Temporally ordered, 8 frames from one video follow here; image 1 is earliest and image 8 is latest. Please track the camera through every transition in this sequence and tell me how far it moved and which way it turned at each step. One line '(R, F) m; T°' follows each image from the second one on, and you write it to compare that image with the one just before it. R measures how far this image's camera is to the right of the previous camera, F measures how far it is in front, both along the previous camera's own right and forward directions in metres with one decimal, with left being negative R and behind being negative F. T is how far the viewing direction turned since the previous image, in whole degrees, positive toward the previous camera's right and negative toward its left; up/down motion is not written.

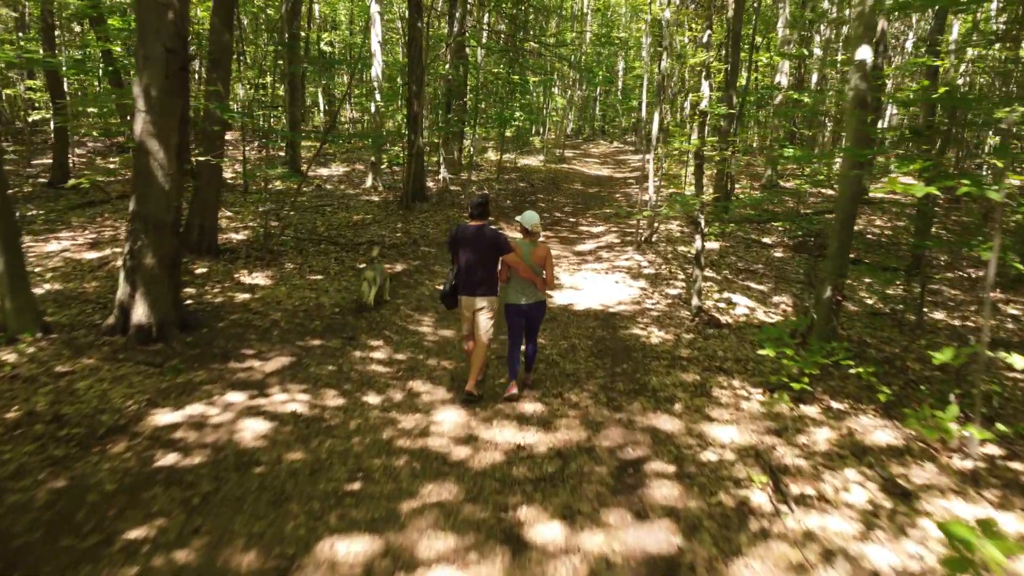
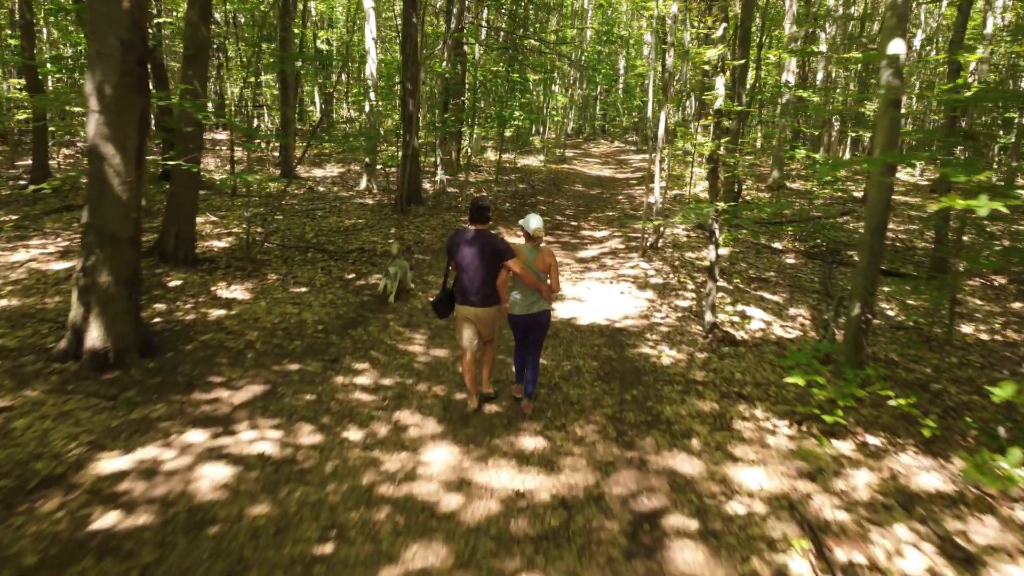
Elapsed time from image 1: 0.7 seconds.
(0.0, +0.6) m; 0°
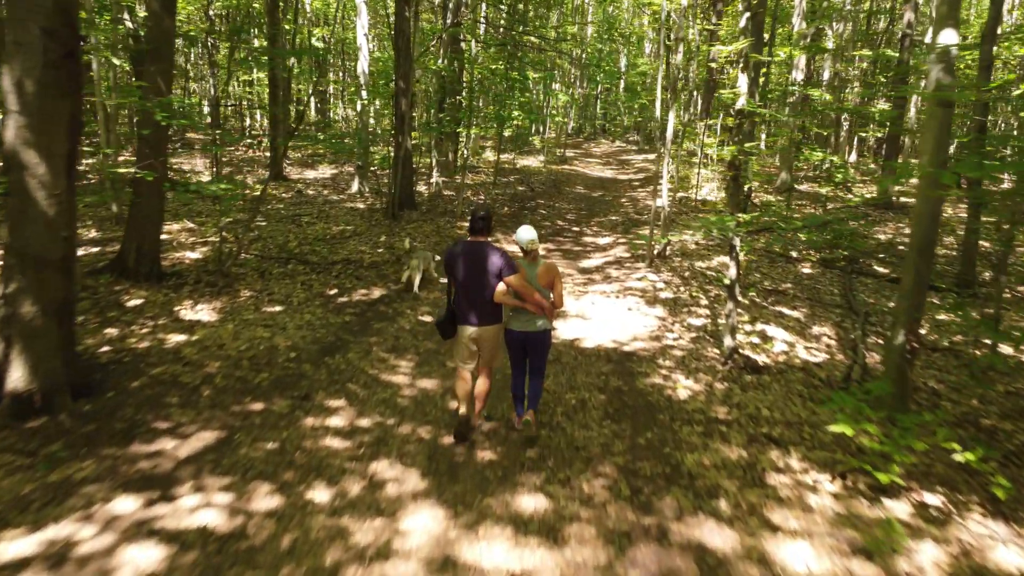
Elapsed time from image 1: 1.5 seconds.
(0.0, +0.8) m; 0°
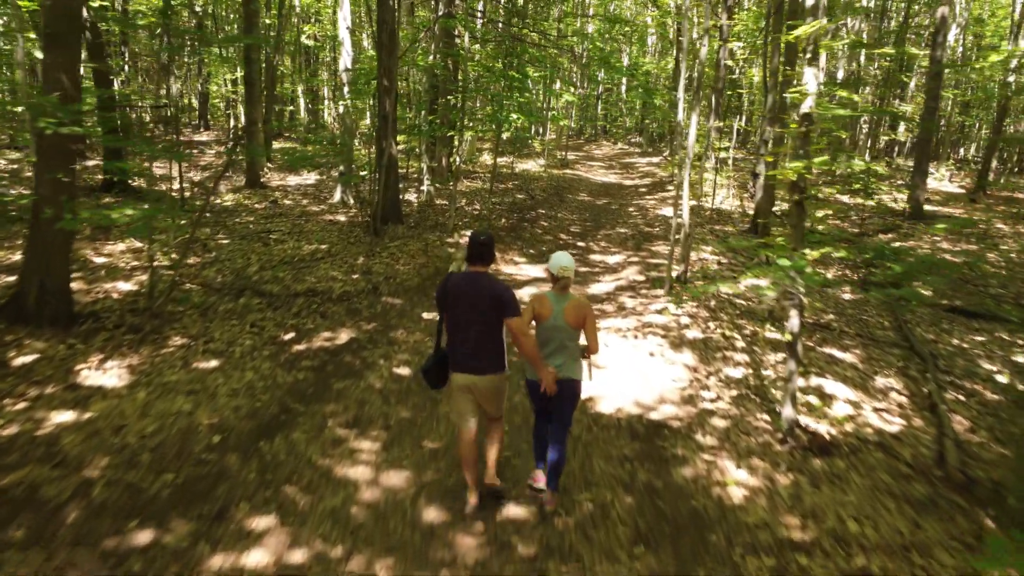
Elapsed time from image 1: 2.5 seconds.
(0.0, +1.5) m; 0°
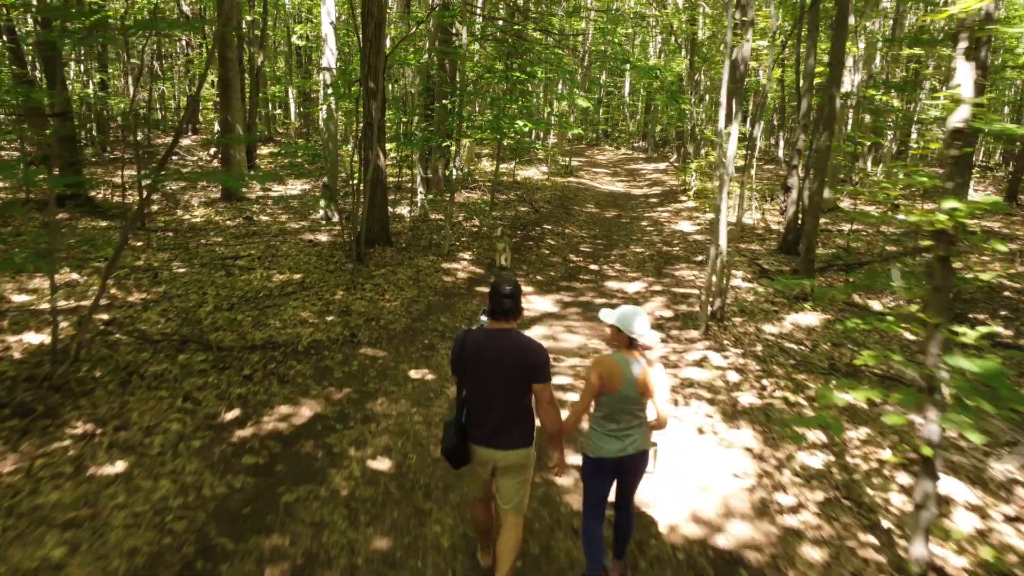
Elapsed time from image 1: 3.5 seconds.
(-0.1, +1.5) m; 0°
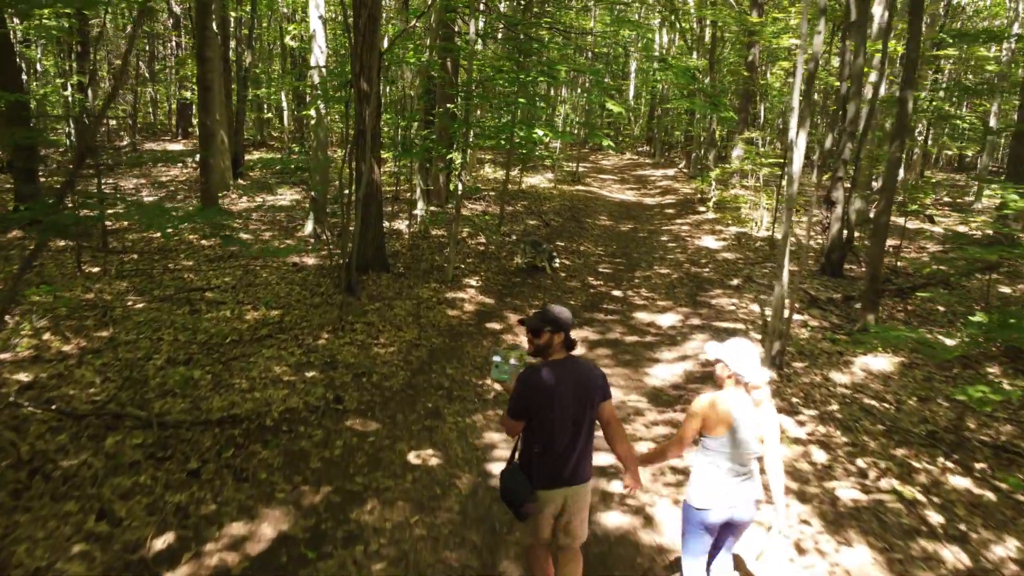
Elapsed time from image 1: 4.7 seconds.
(-0.2, +1.4) m; 0°
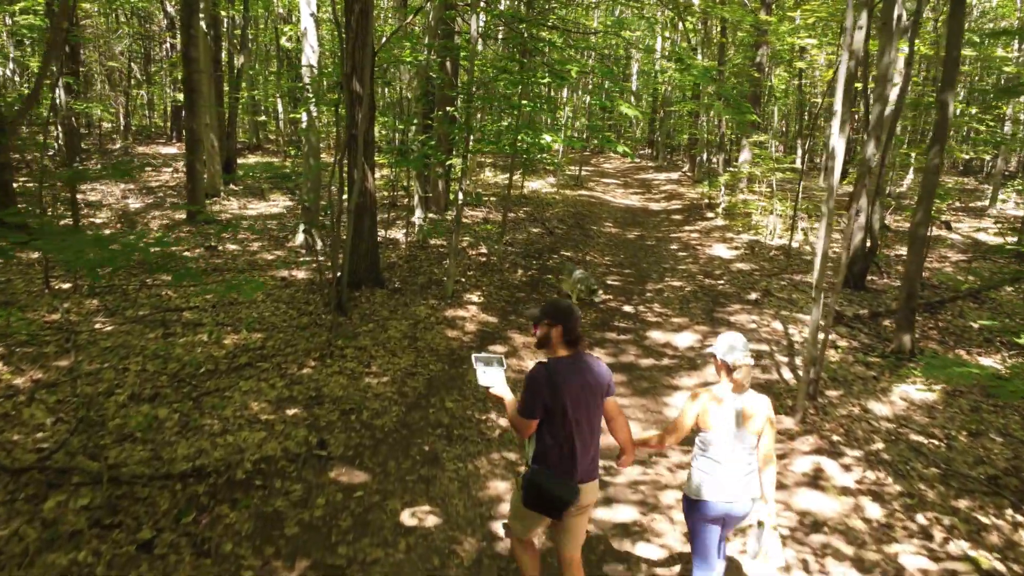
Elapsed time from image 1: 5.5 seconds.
(-0.1, +0.7) m; 0°
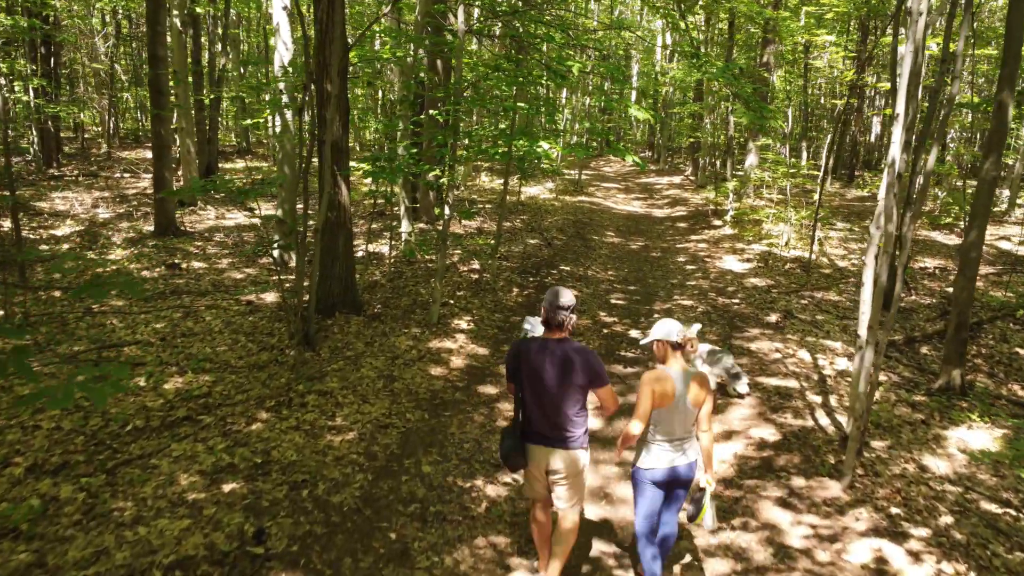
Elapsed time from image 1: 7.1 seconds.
(+0.1, +1.0) m; 0°
